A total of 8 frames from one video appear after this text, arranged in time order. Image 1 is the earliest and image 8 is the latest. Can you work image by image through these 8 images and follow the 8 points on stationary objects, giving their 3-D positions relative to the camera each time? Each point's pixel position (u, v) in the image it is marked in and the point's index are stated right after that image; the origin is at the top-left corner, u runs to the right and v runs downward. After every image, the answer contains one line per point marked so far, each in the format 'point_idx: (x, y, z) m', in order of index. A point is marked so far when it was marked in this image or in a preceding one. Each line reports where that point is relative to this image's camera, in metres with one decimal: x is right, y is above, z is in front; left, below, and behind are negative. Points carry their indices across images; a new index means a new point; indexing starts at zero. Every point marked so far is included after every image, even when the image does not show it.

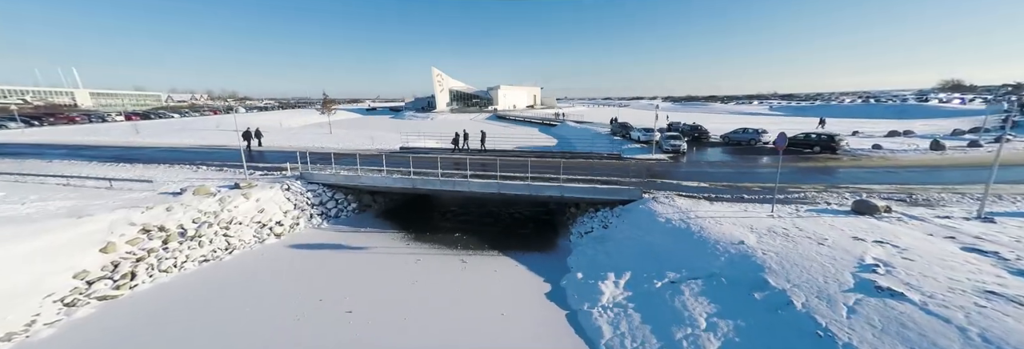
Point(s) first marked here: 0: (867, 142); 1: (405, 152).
0: (+18.1, +1.7, +16.6) m
1: (-5.9, +1.1, +18.0) m
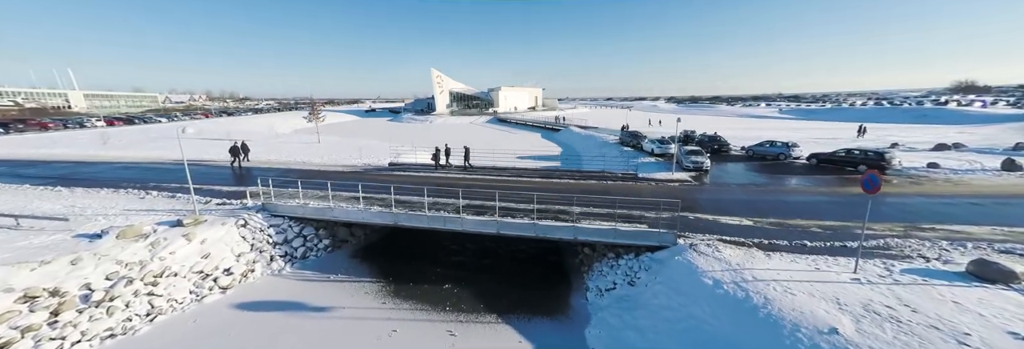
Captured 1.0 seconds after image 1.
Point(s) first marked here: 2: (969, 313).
0: (+18.1, +0.7, +14.6) m
1: (-5.8, +0.1, +16.1) m
2: (+6.7, -2.0, +4.8) m
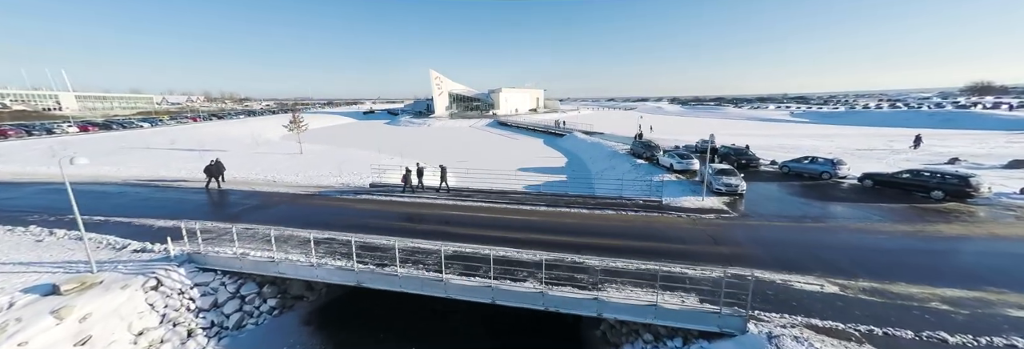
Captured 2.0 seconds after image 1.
0: (+18.1, -0.2, +12.2) m
1: (-5.8, -0.8, +13.8) m
2: (+6.7, -3.0, +2.5) m
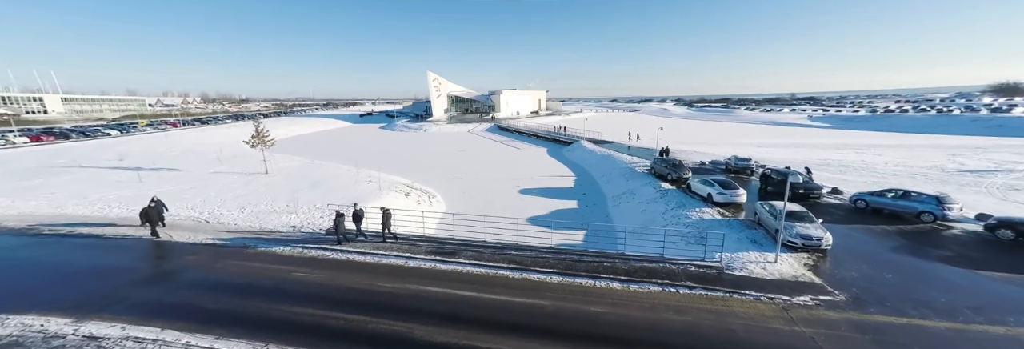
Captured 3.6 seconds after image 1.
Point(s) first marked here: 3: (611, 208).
0: (+18.1, -1.6, +8.5) m
1: (-5.8, -2.3, +10.2) m
2: (+6.7, -4.4, -1.2) m
3: (+5.6, -1.9, +18.3) m
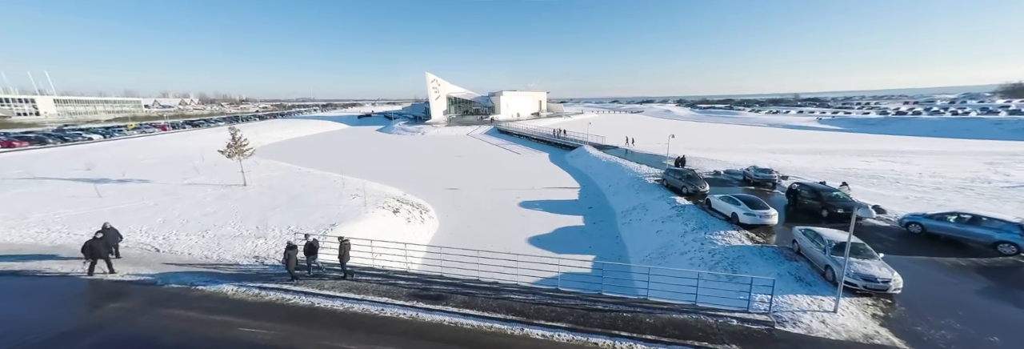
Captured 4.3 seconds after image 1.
0: (+18.1, -2.3, +6.7) m
1: (-5.8, -3.0, +8.5) m
2: (+6.6, -5.1, -2.9) m
3: (+5.5, -2.6, +16.6) m
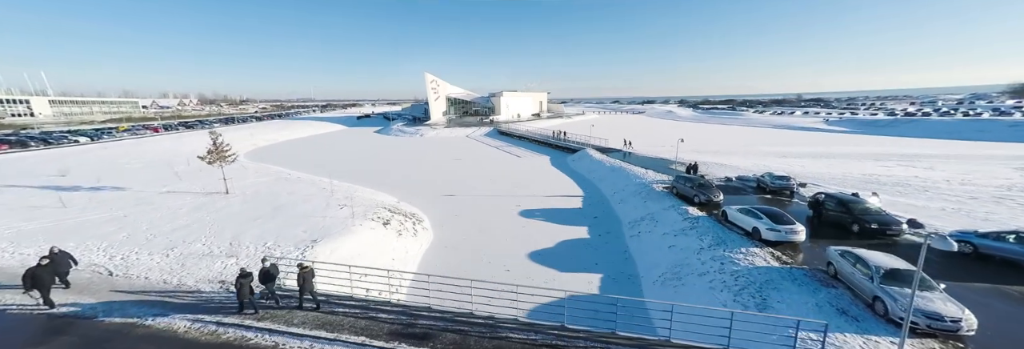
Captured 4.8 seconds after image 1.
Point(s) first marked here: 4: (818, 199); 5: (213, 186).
0: (+18.0, -2.7, +5.5) m
1: (-5.9, -3.4, +7.3) m
2: (+6.5, -5.5, -4.1) m
3: (+5.5, -3.0, +15.3) m
4: (+12.9, -0.9, +13.8) m
5: (-17.5, -0.7, +19.1) m
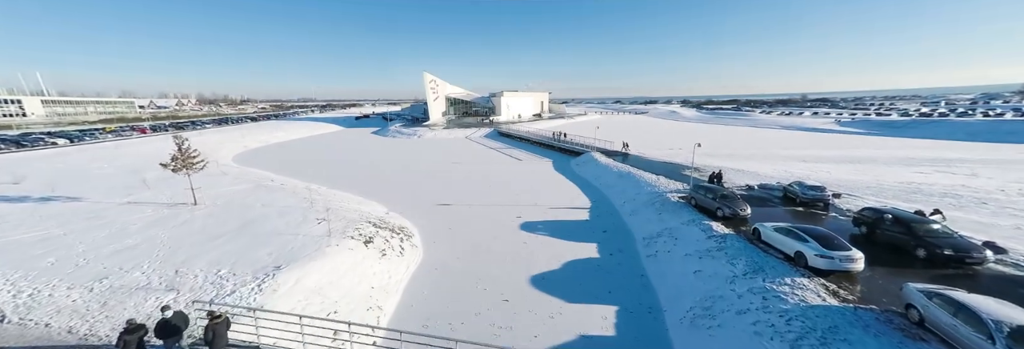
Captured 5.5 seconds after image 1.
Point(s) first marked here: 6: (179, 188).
0: (+18.0, -3.2, +3.5) m
1: (-5.9, -3.8, +5.4) m
2: (+6.5, -5.9, -6.1) m
3: (+5.5, -3.5, +13.4) m
4: (+12.9, -1.4, +11.8) m
5: (-17.5, -1.1, +17.3) m
6: (-18.9, -0.8, +18.5) m
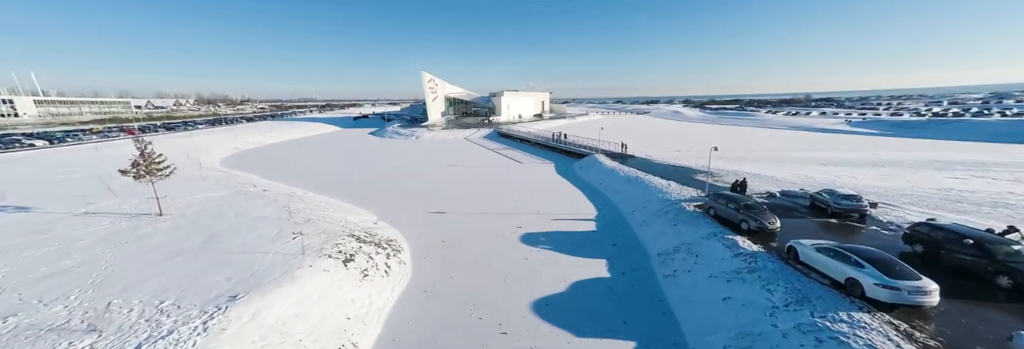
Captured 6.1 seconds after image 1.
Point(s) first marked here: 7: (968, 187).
0: (+18.0, -3.5, +1.8) m
1: (-5.9, -4.2, +3.7) m
2: (+6.4, -6.3, -7.7) m
3: (+5.5, -3.8, +11.8) m
4: (+12.9, -1.7, +10.2) m
5: (-17.5, -1.5, +15.7) m
6: (-18.9, -1.1, +16.9) m
7: (+23.9, -0.7, +17.2) m
